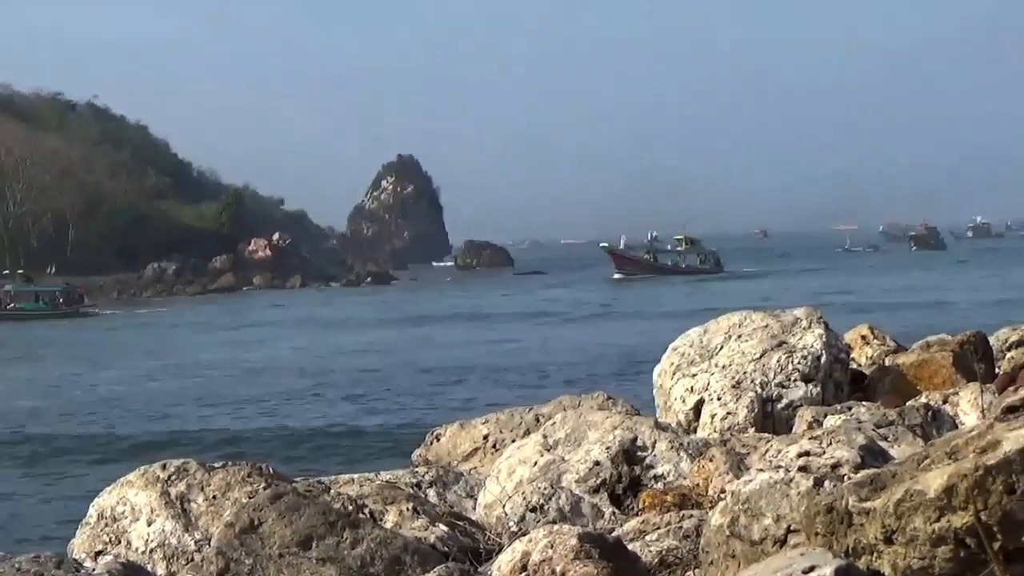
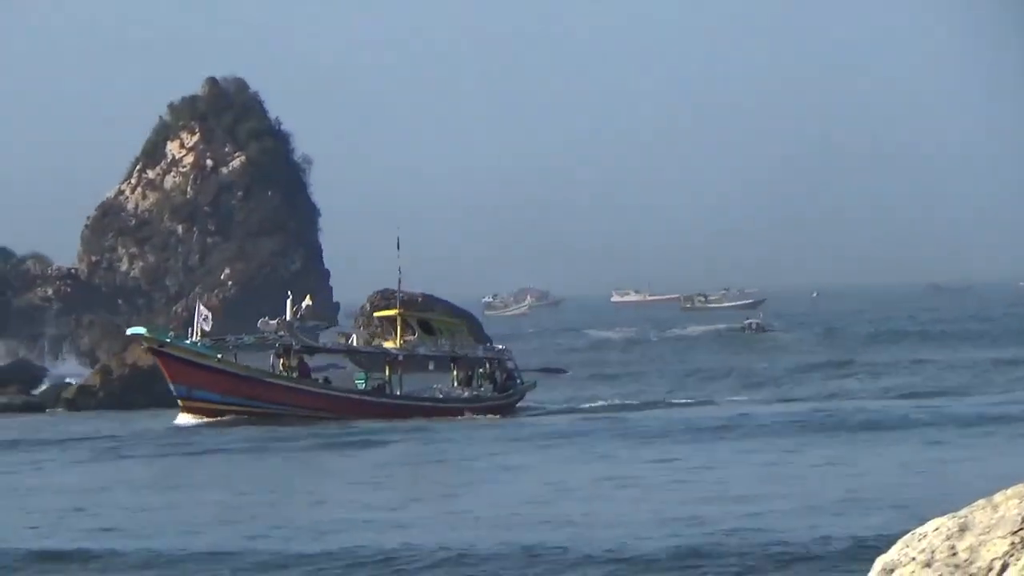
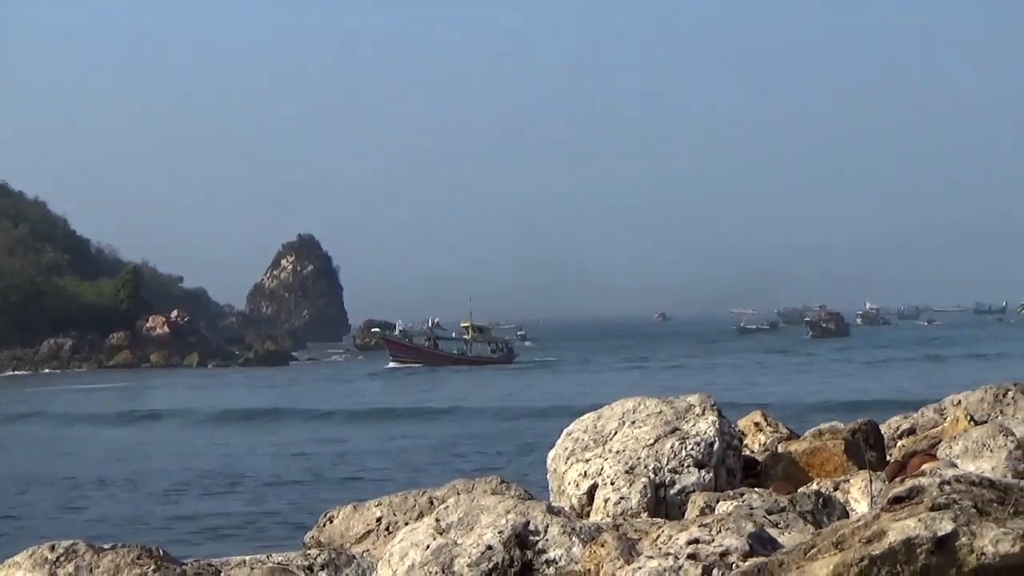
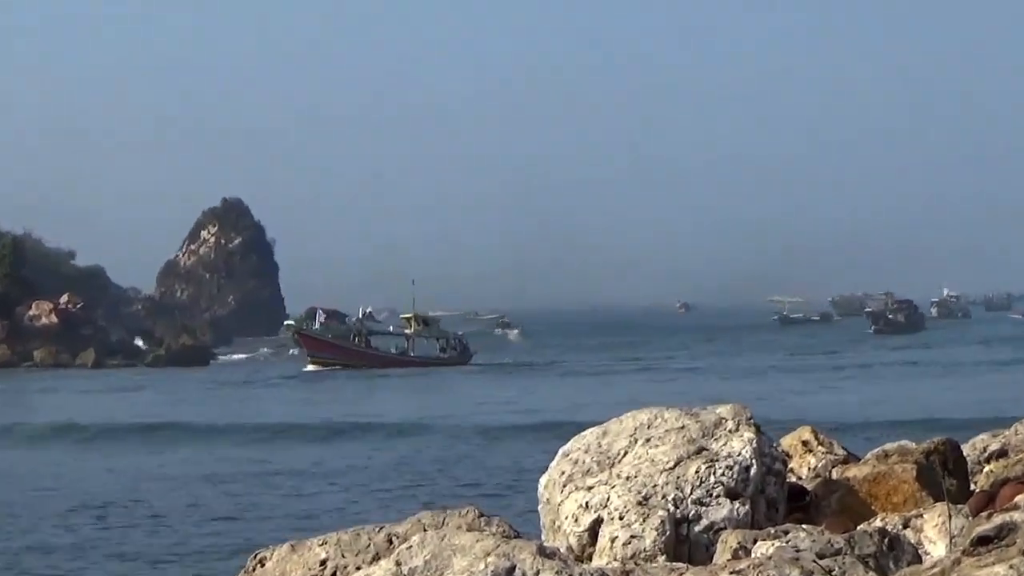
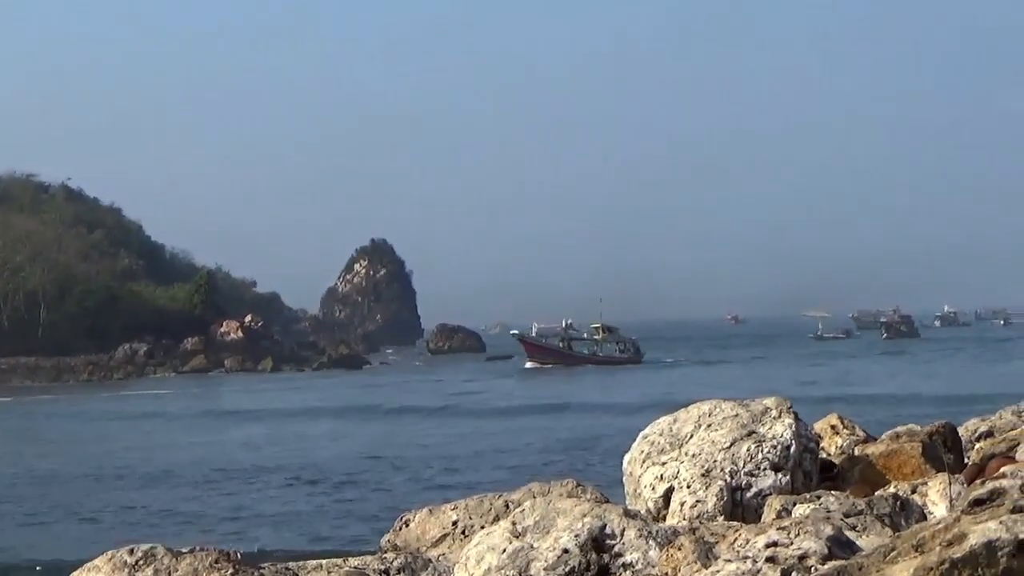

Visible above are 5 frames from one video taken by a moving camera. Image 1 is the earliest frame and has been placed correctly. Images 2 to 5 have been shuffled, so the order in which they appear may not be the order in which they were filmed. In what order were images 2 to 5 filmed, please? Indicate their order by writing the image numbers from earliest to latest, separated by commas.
5, 3, 4, 2
